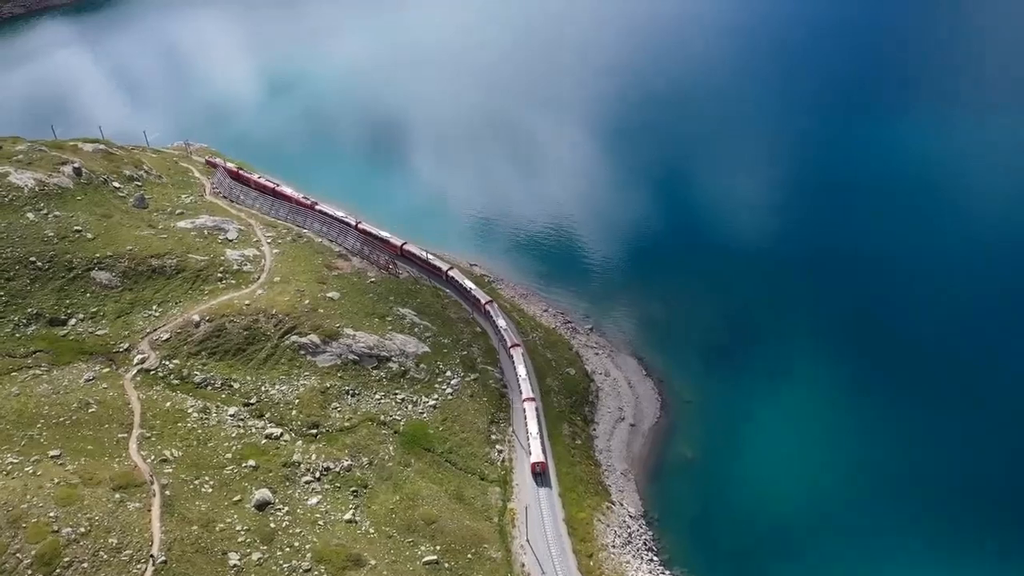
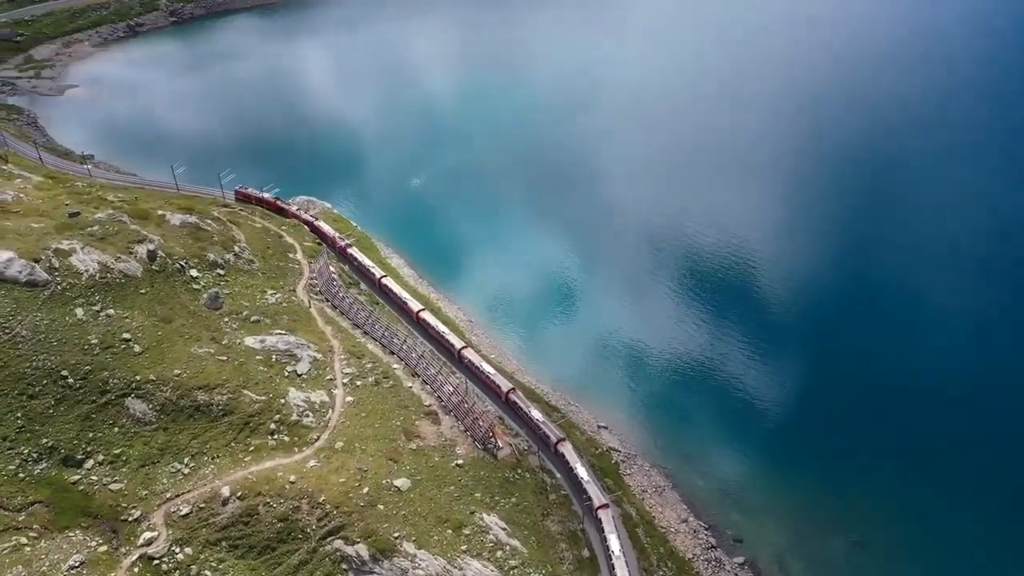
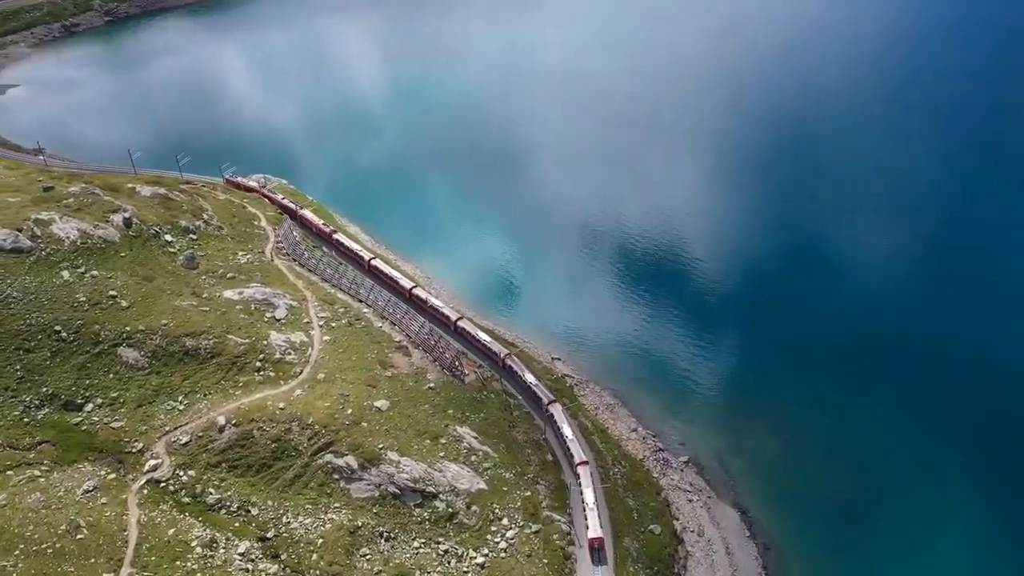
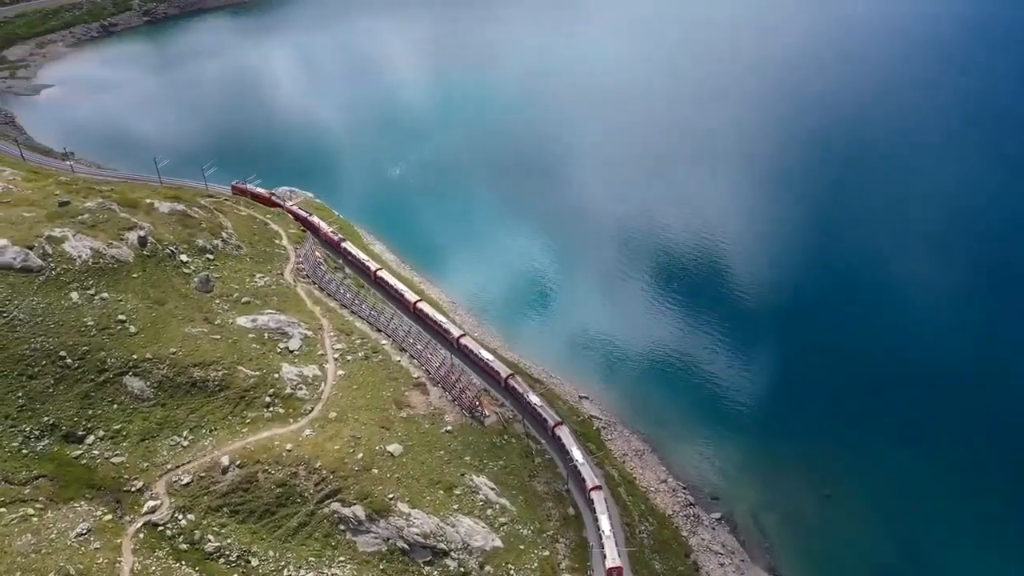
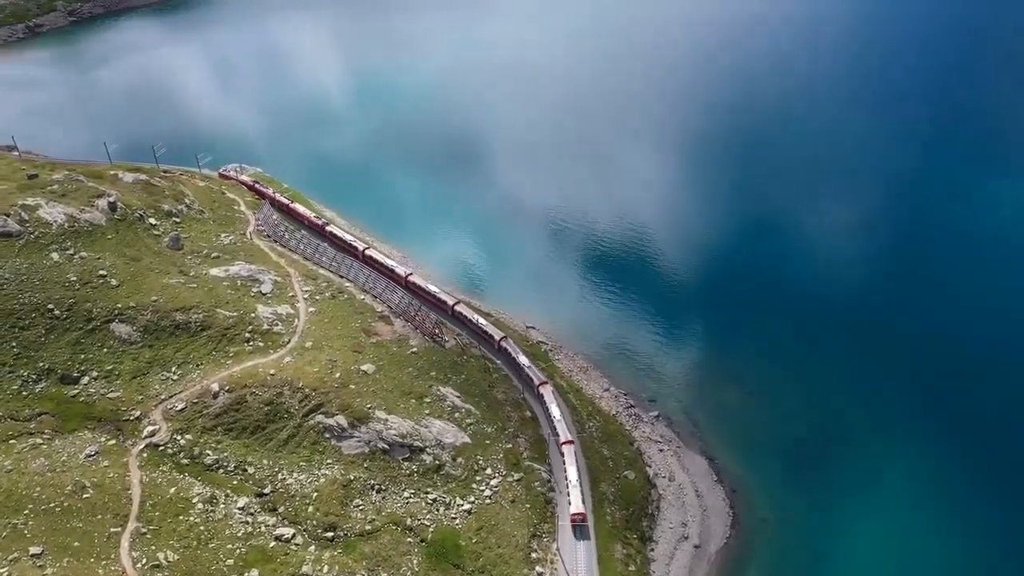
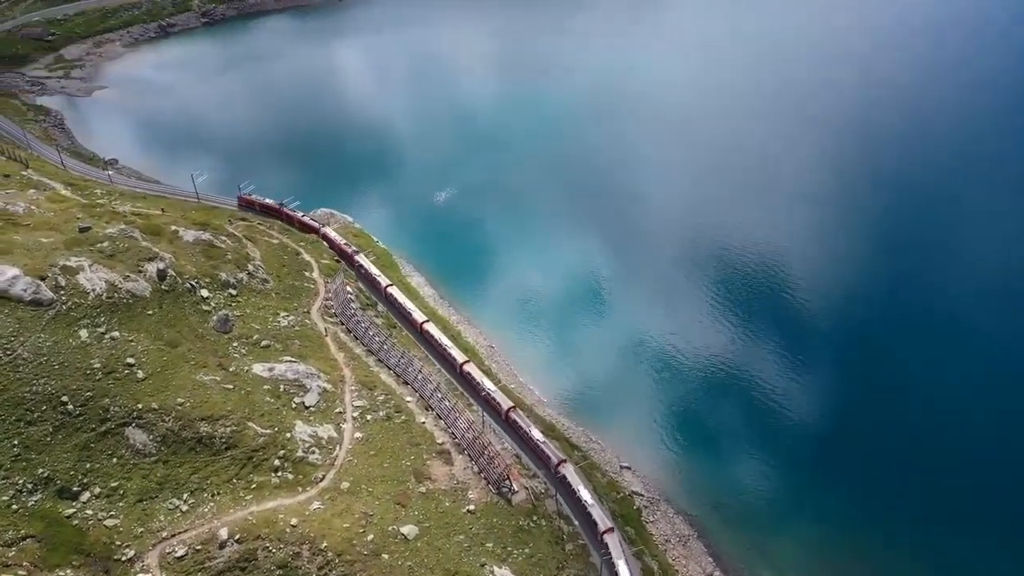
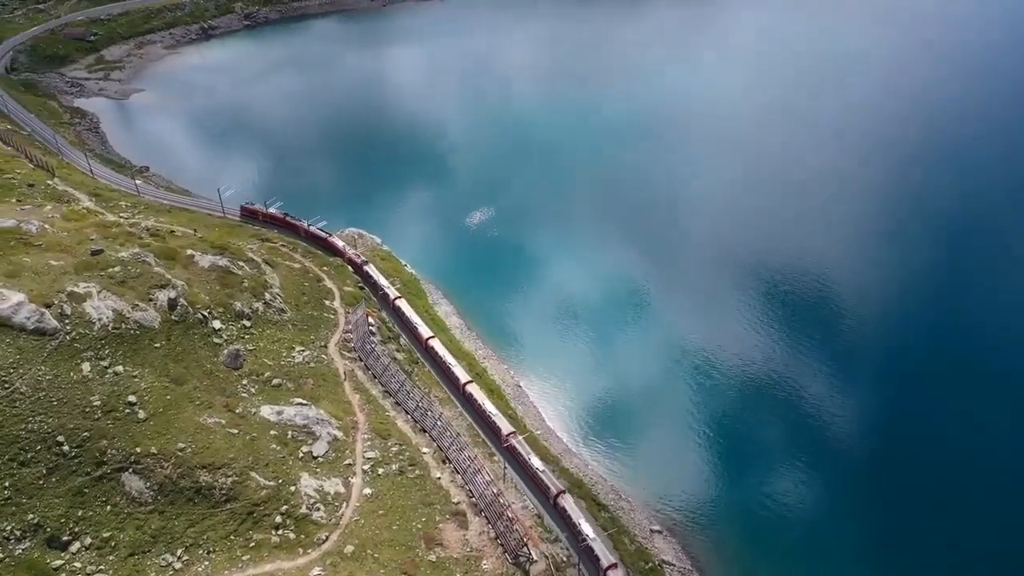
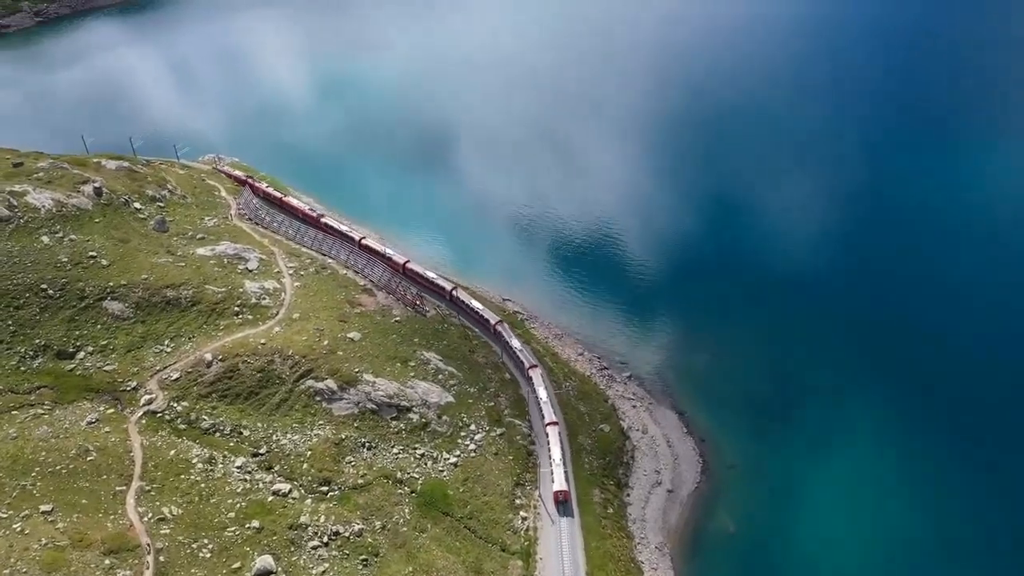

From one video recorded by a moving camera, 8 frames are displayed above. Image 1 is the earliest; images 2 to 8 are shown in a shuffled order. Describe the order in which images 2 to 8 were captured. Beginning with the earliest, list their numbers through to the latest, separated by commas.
8, 5, 3, 4, 2, 6, 7
